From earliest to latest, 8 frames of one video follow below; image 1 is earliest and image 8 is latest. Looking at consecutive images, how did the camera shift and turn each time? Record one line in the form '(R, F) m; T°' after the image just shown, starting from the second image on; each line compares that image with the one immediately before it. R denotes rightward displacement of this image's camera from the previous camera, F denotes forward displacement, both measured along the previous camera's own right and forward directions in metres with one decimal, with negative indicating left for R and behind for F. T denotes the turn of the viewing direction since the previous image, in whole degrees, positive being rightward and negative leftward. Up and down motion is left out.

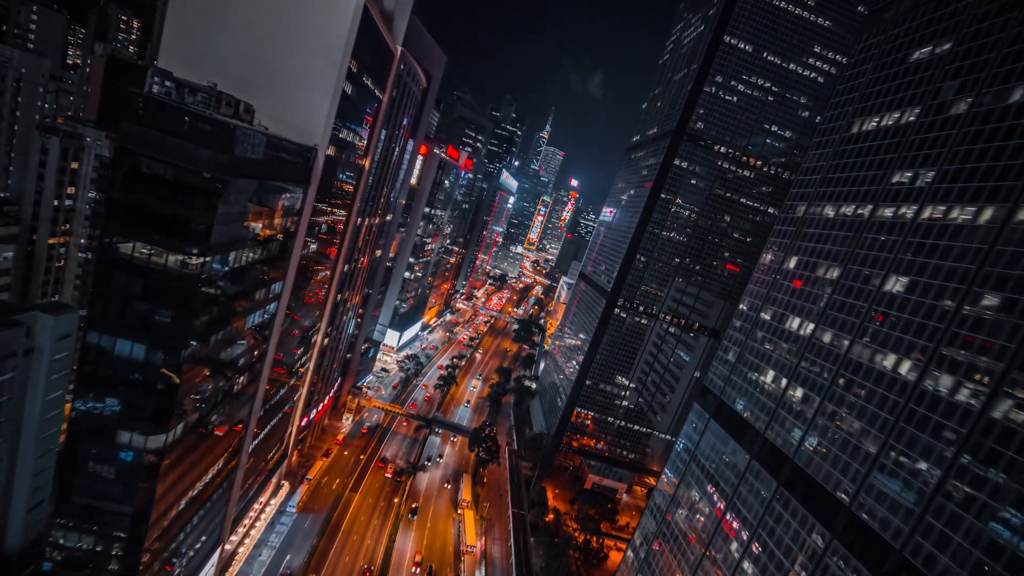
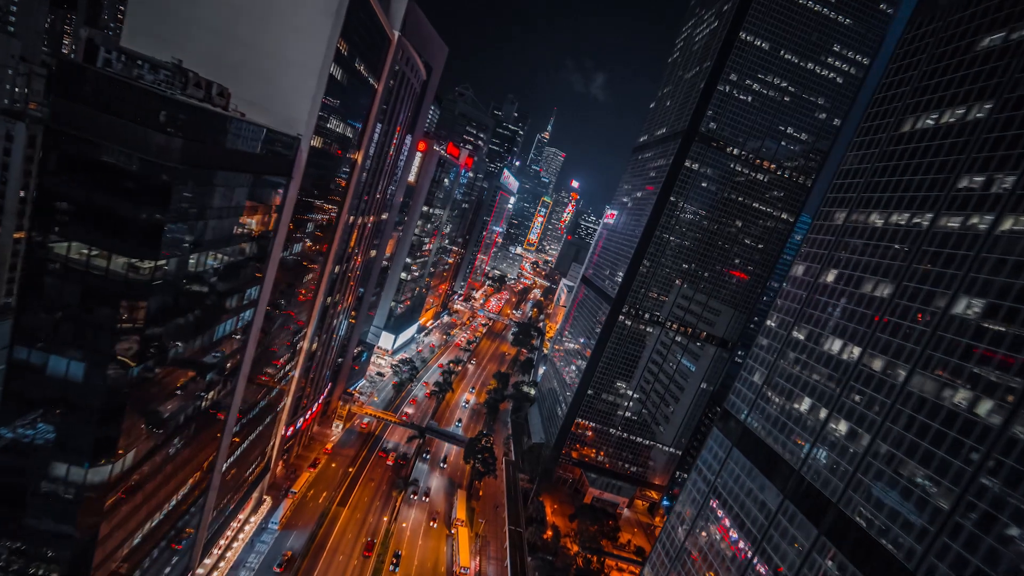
(-0.4, +4.3) m; 0°
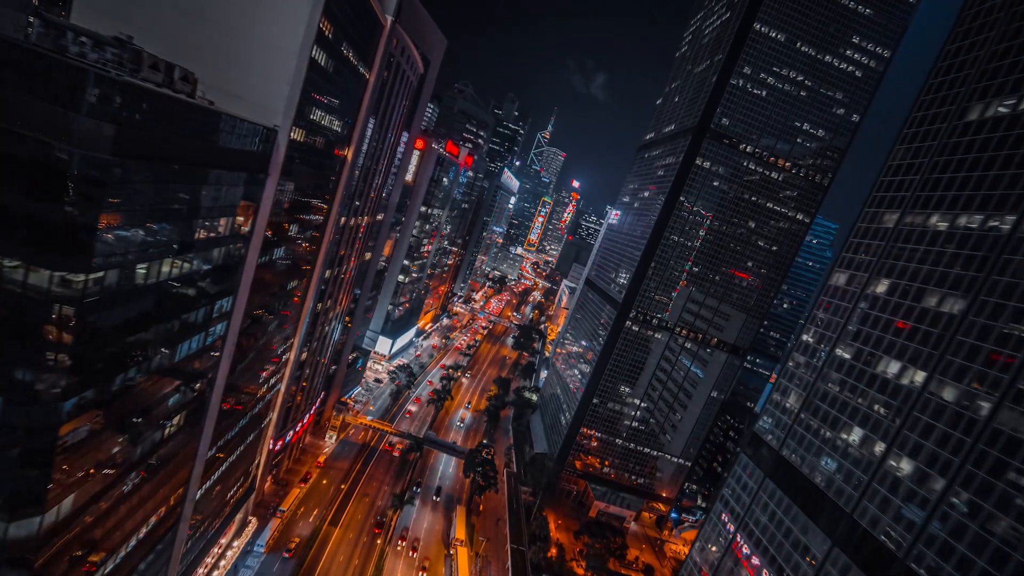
(-0.4, +4.3) m; 0°
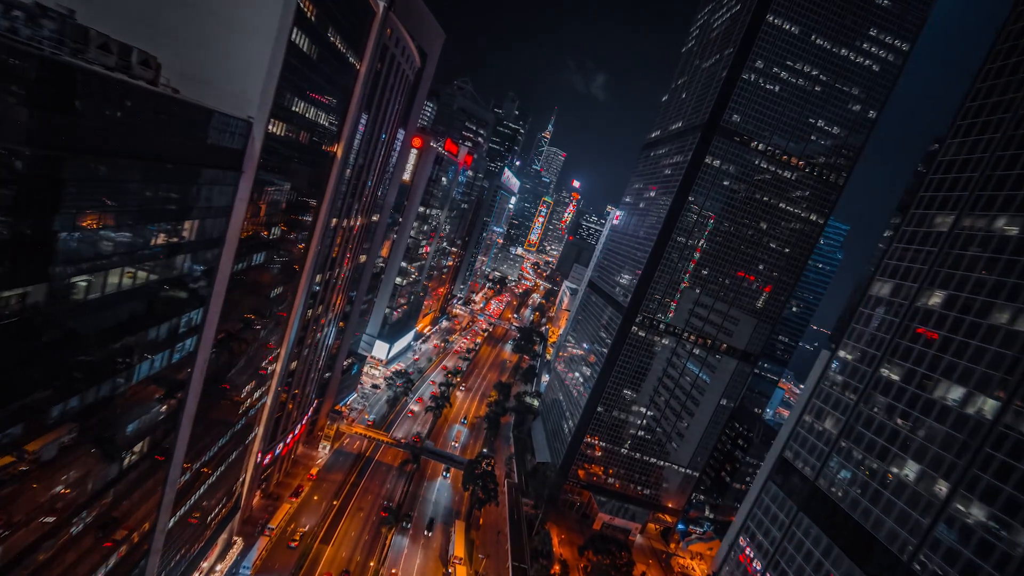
(-0.2, +3.6) m; 0°
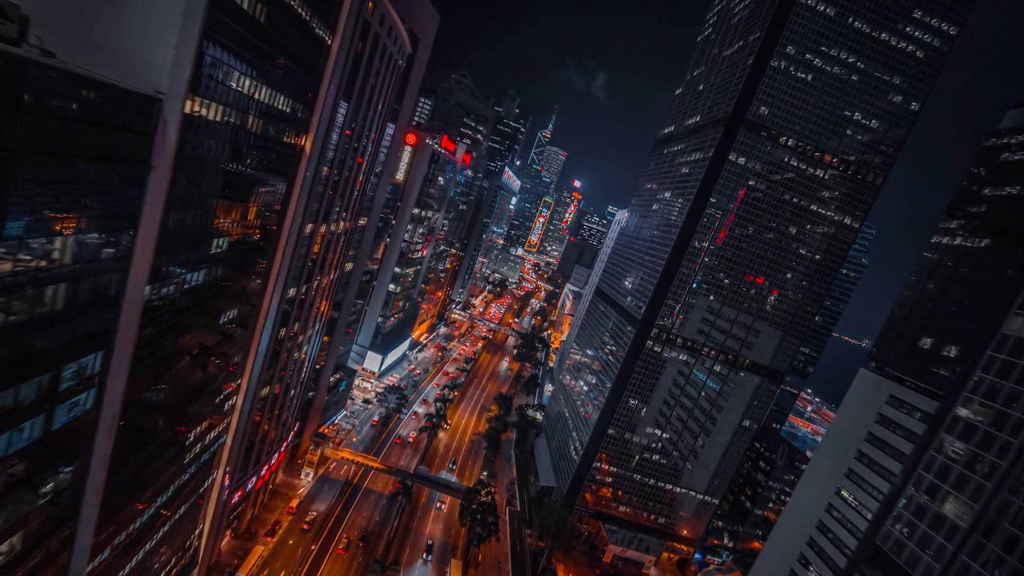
(-0.4, +8.0) m; 0°
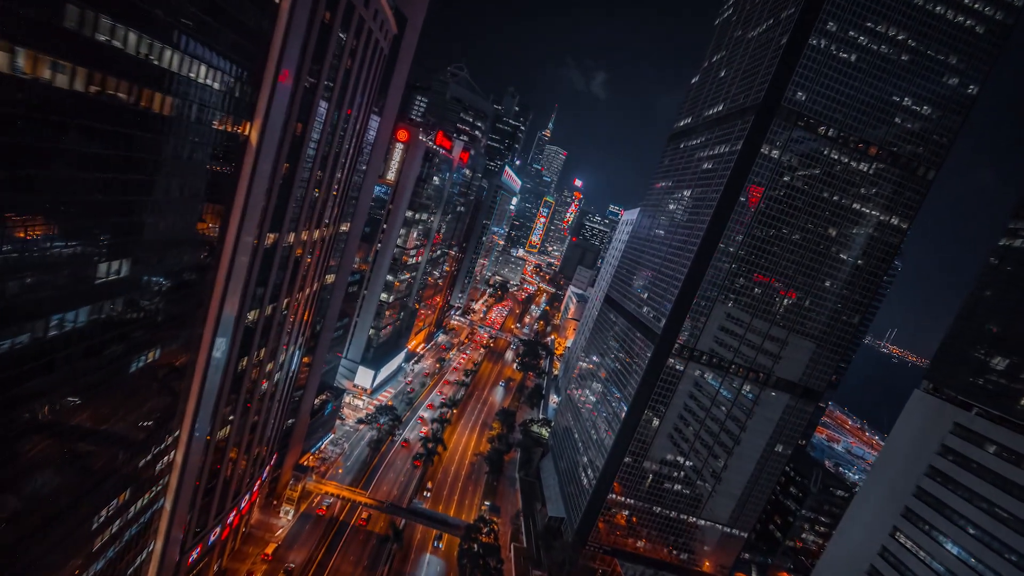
(-0.3, +8.7) m; 0°
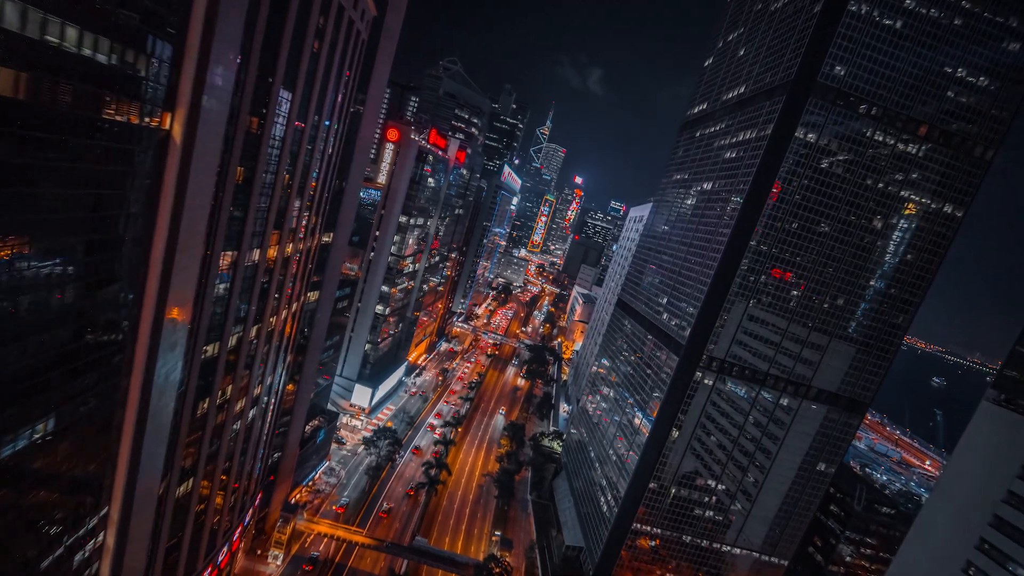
(-0.3, +7.4) m; 0°
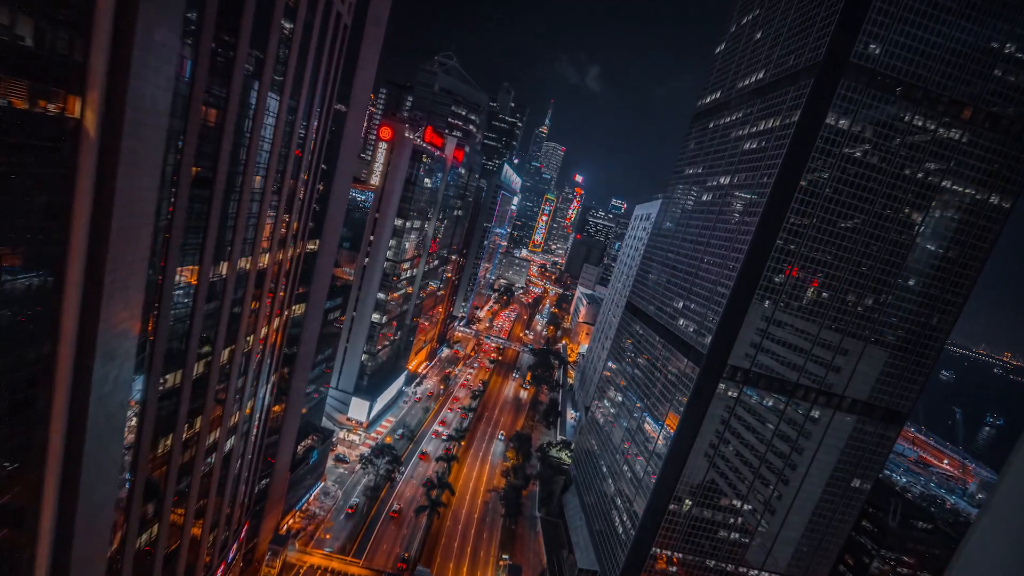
(-0.3, +5.1) m; 0°
